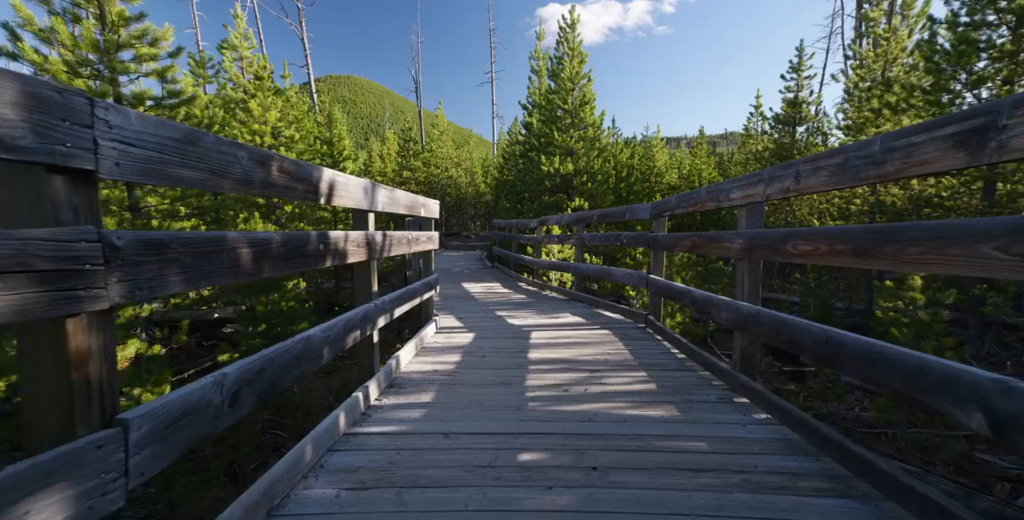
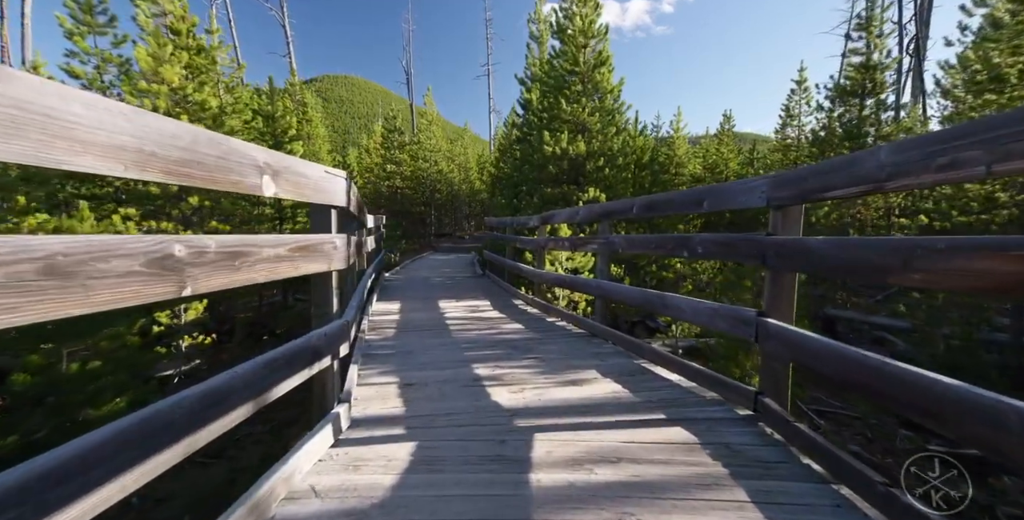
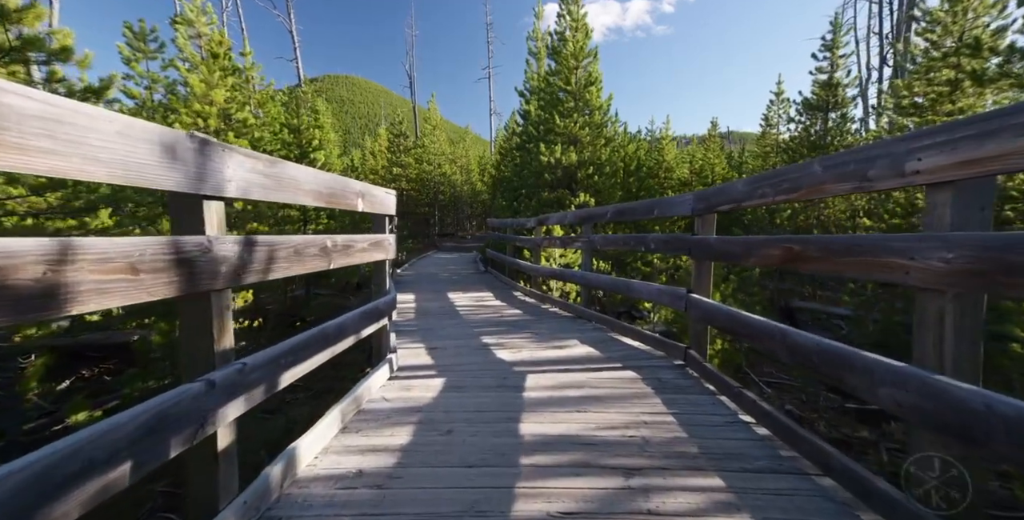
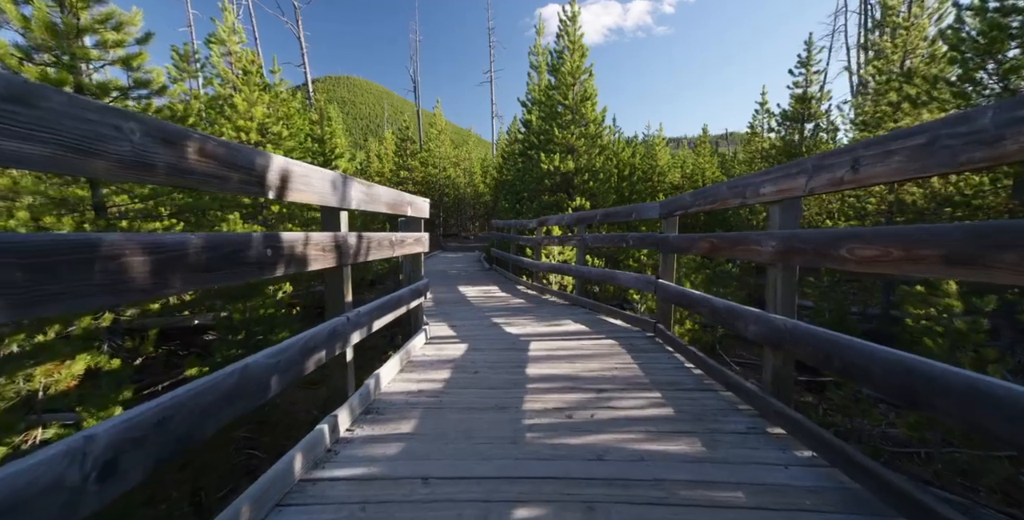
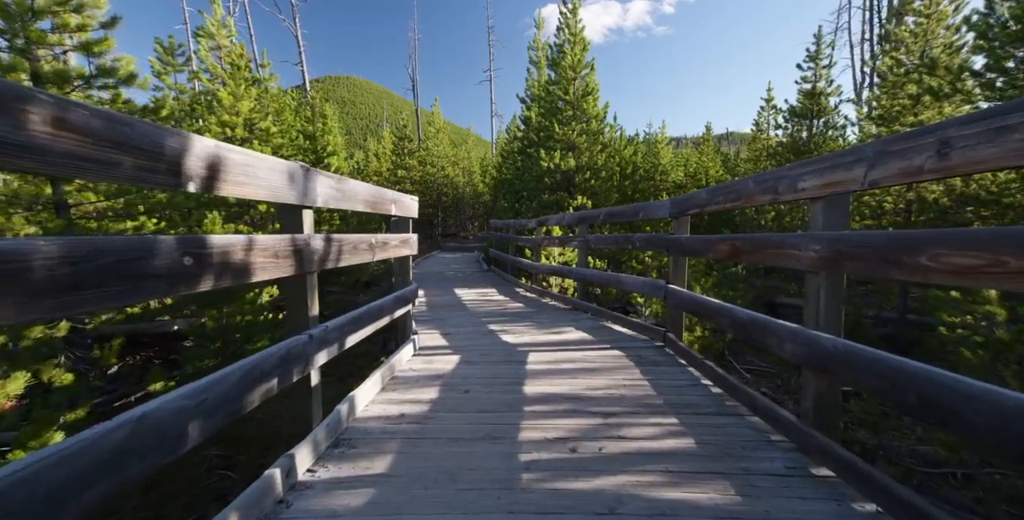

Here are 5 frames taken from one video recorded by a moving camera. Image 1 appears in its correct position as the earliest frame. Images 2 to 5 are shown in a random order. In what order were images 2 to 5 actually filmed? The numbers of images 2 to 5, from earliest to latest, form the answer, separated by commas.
4, 5, 3, 2
